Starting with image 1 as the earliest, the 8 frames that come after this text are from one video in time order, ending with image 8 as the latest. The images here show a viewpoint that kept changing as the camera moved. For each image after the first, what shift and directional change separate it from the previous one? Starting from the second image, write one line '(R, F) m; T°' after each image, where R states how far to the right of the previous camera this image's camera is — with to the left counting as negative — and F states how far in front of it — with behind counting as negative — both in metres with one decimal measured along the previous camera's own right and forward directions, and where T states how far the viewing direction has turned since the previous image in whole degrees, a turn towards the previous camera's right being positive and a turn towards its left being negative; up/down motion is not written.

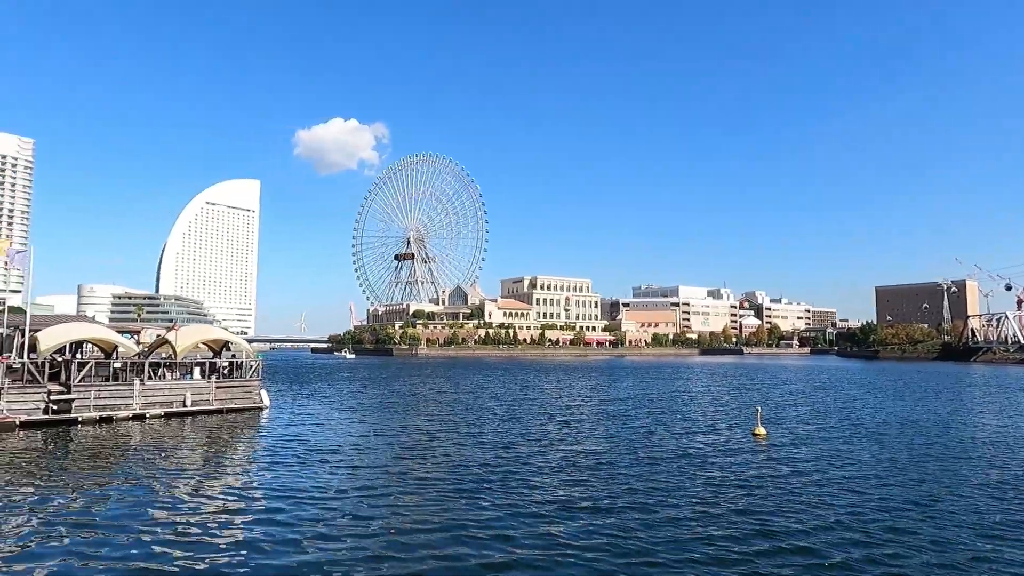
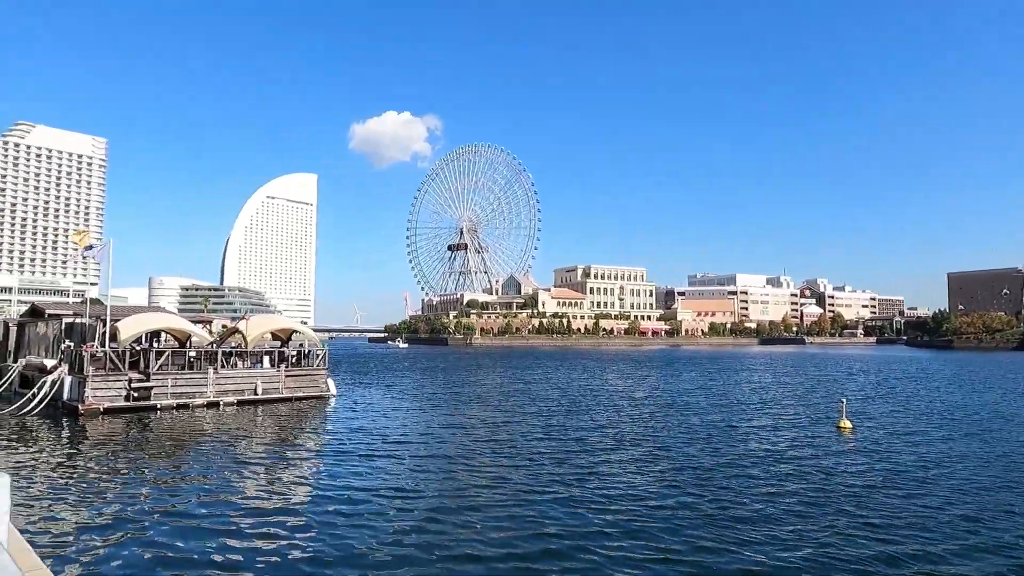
(-0.6, +0.5) m; -5°
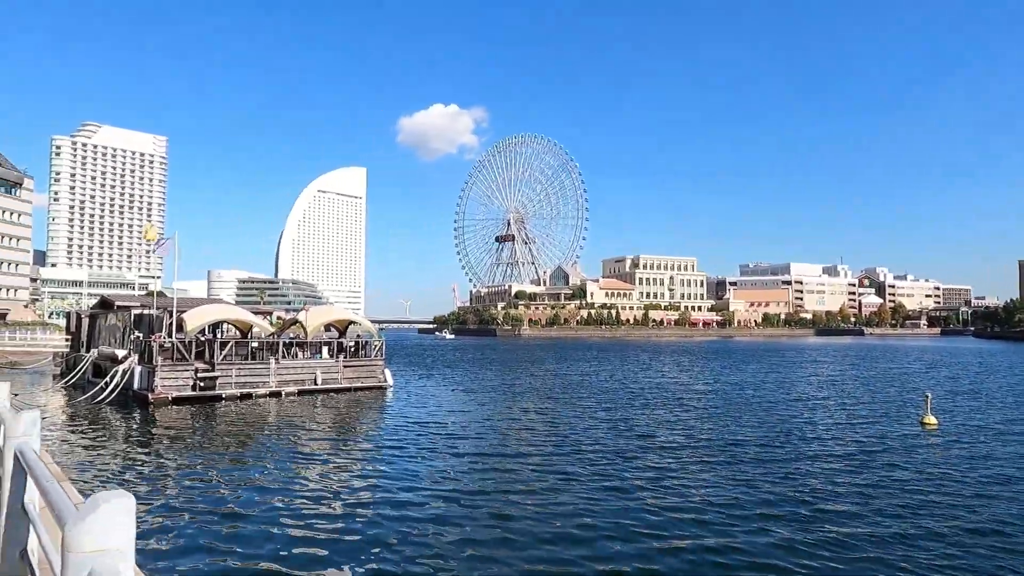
(-0.5, +0.5) m; -4°
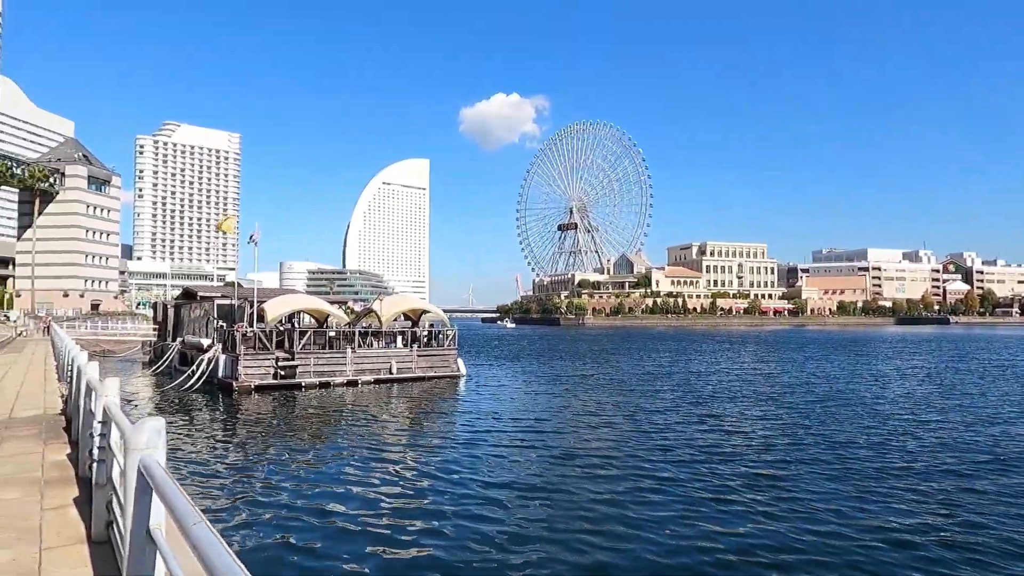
(-0.7, +0.7) m; -5°
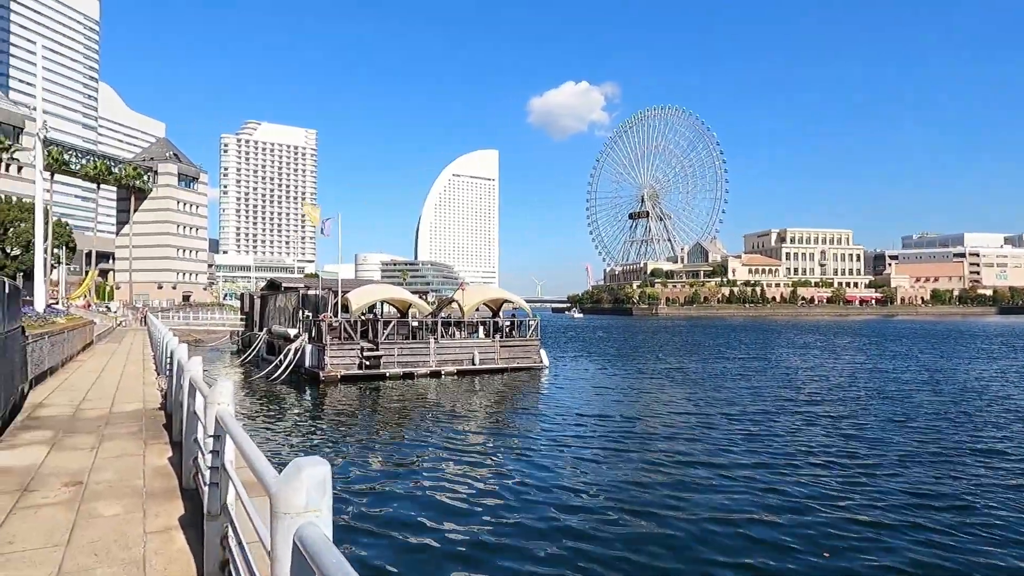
(-0.8, +1.1) m; -6°
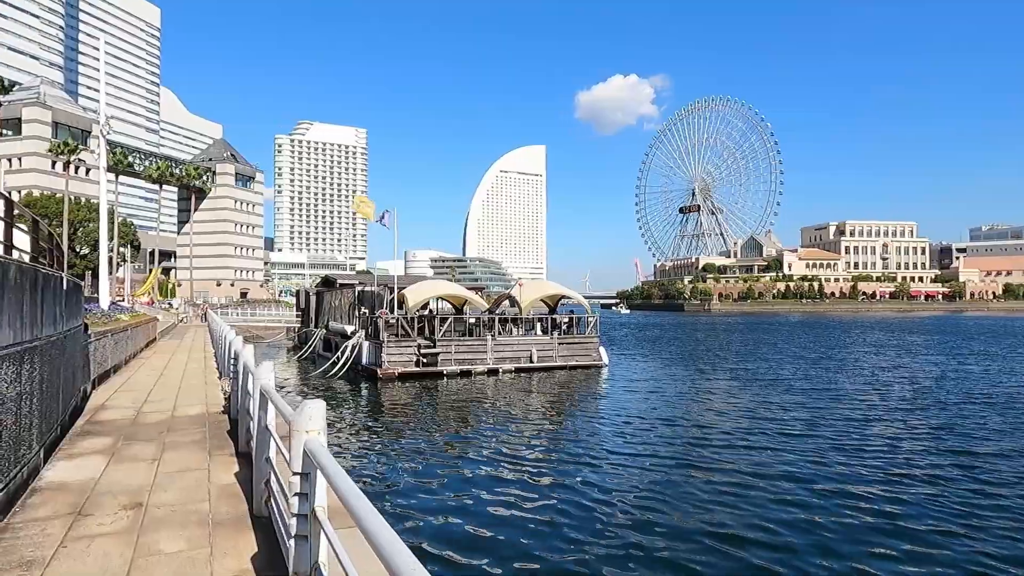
(-0.6, +0.9) m; -4°
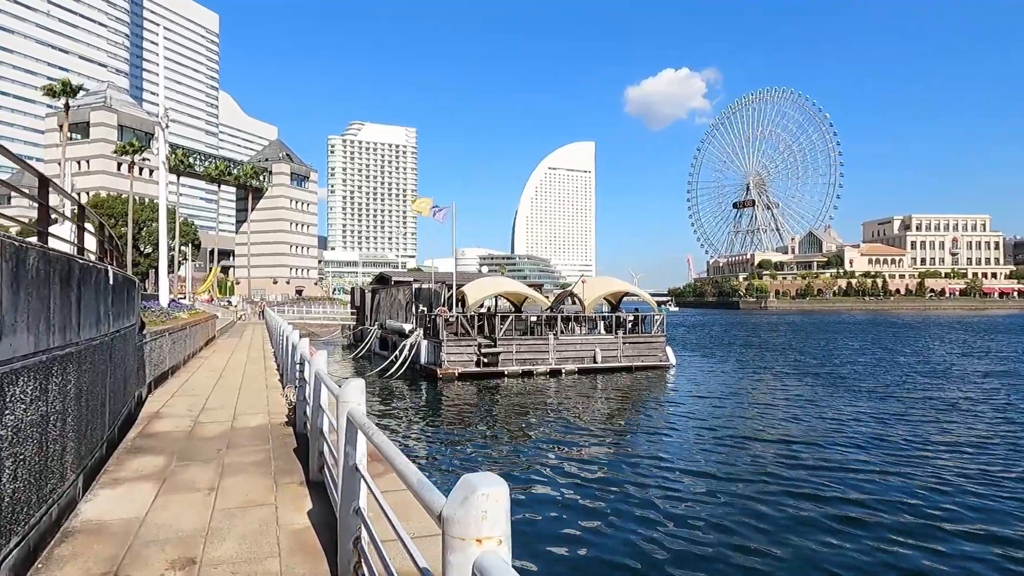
(-0.7, +1.3) m; -4°
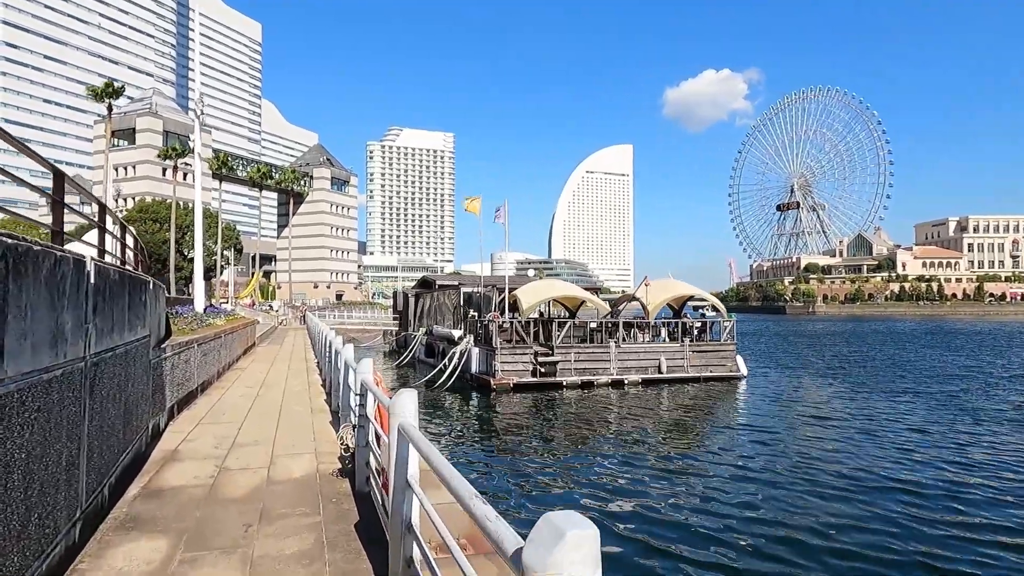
(-0.9, +2.3) m; -3°
